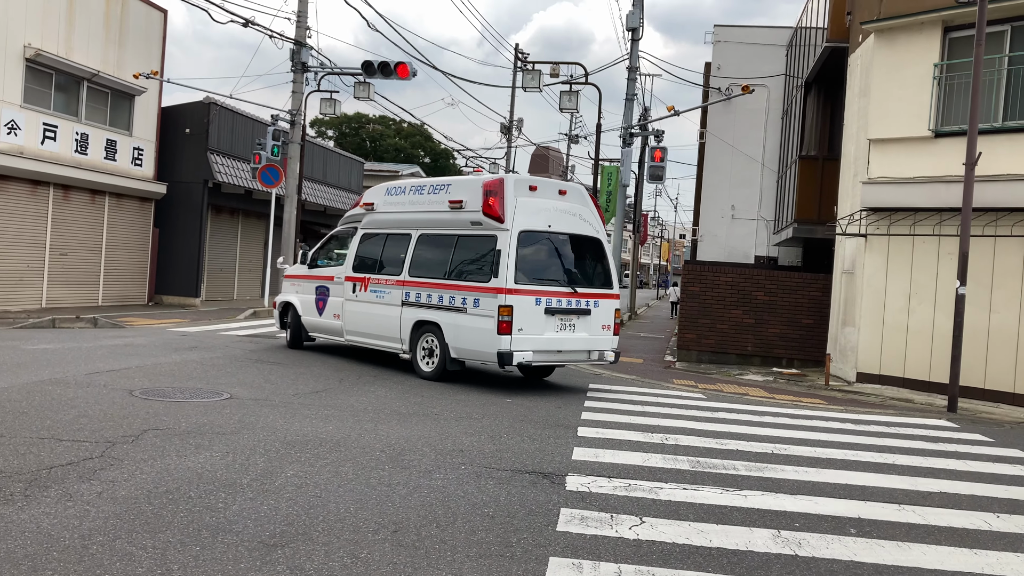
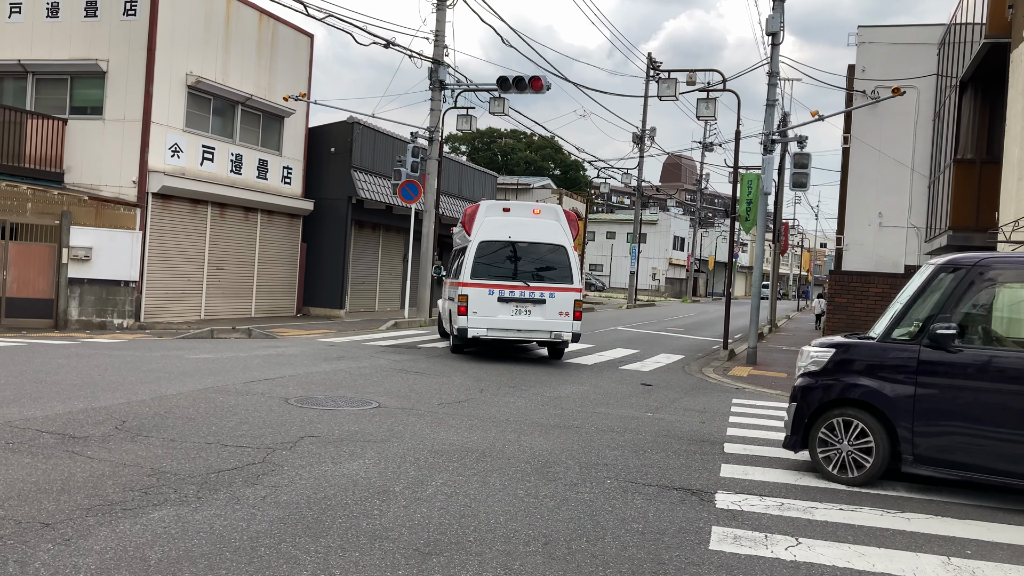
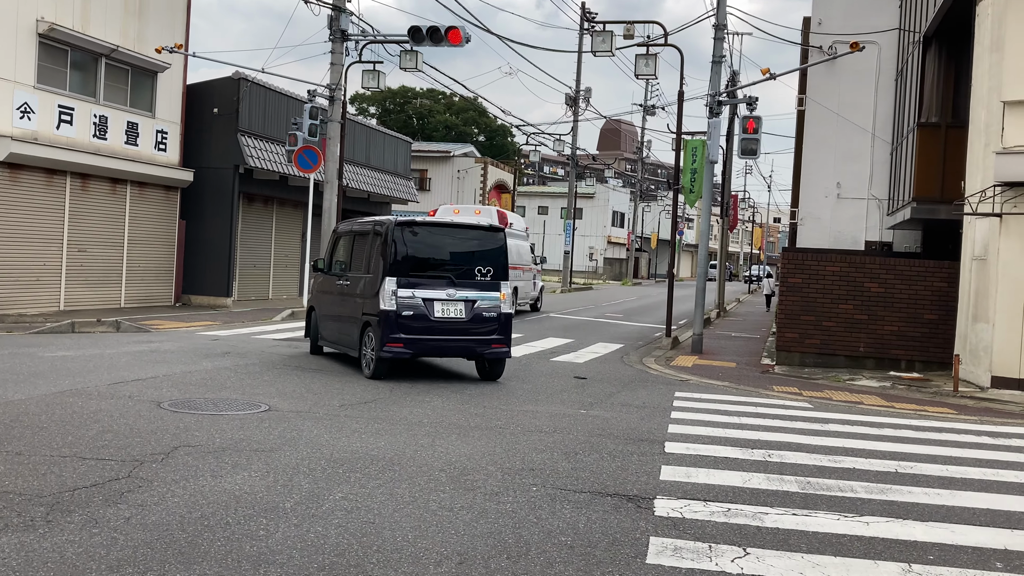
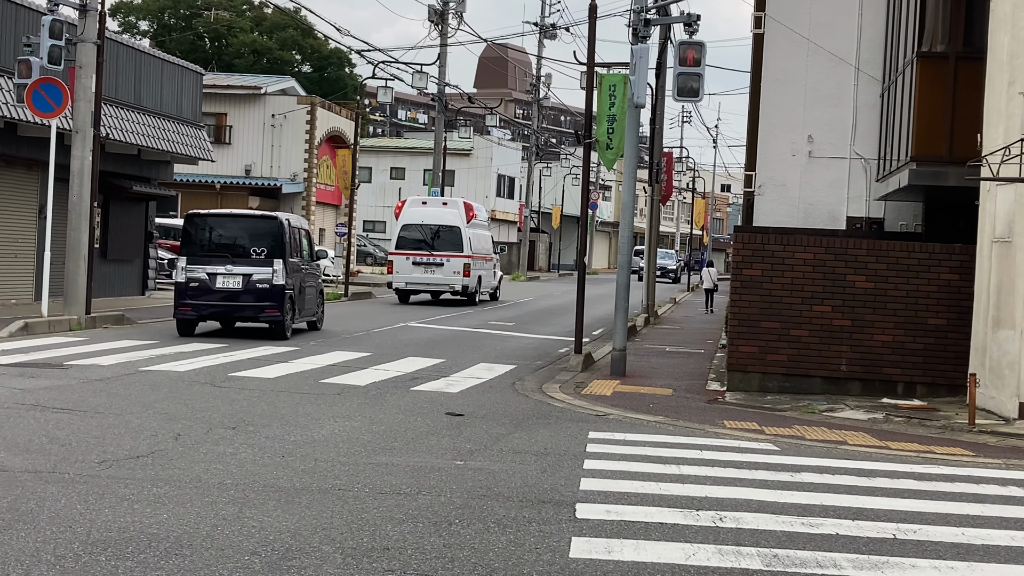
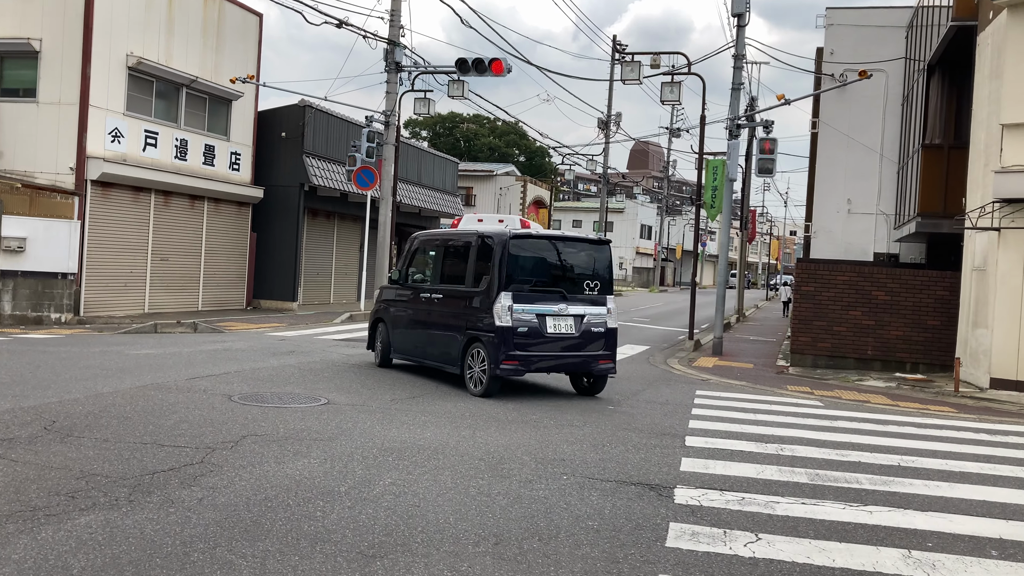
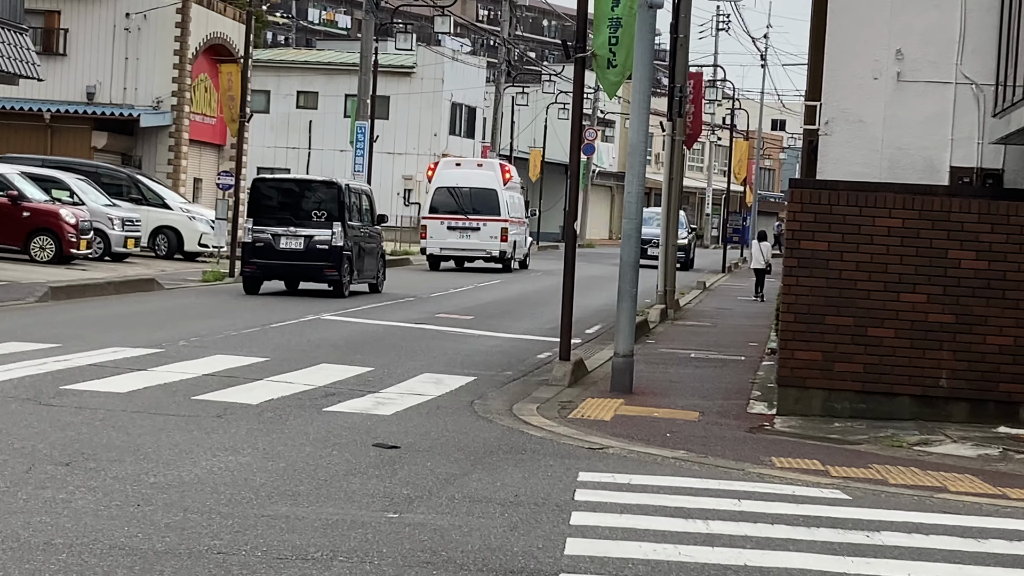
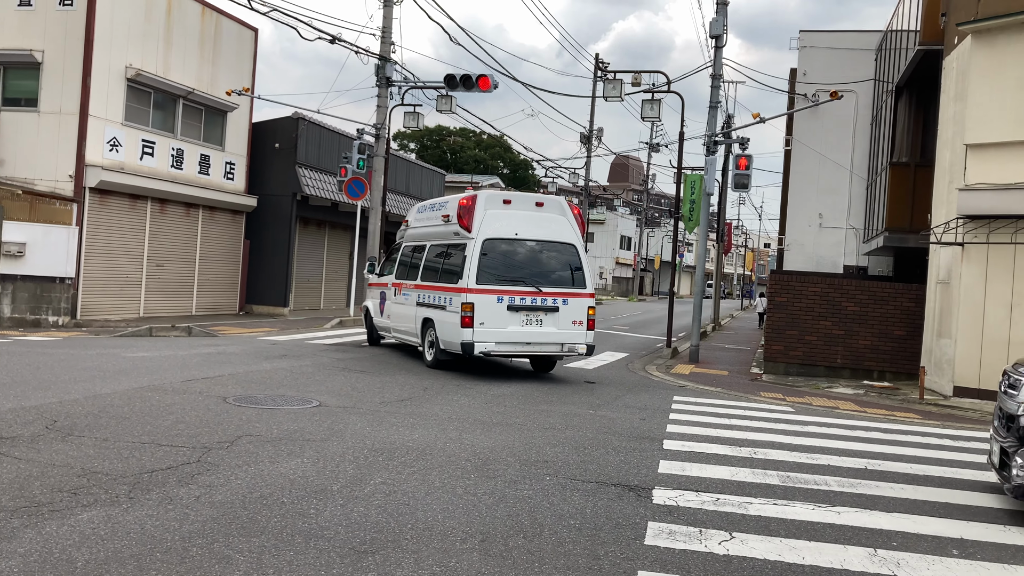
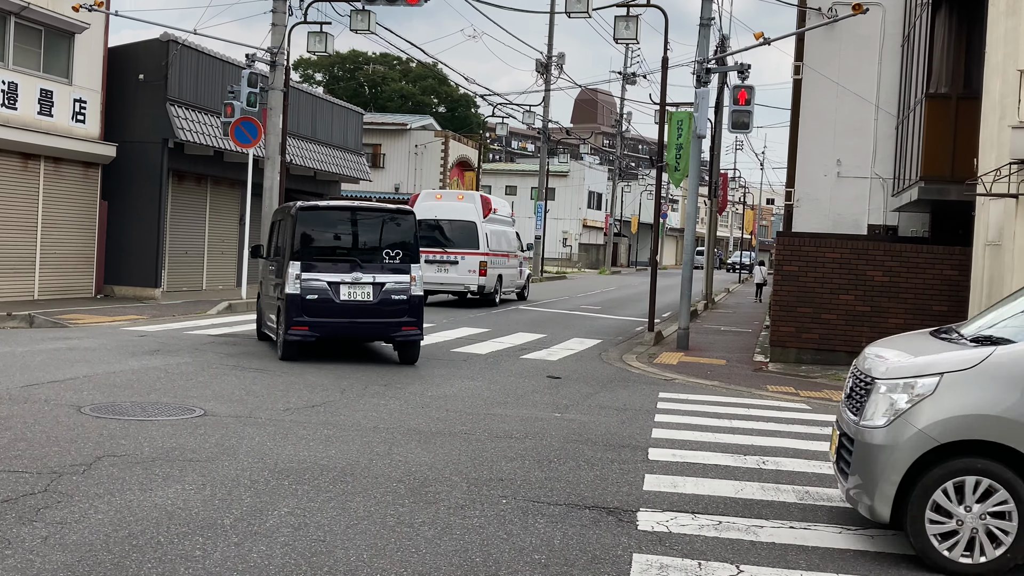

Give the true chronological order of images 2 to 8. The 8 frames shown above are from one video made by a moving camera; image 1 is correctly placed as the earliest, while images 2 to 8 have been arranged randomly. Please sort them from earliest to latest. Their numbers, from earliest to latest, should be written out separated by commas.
7, 2, 5, 3, 8, 4, 6
